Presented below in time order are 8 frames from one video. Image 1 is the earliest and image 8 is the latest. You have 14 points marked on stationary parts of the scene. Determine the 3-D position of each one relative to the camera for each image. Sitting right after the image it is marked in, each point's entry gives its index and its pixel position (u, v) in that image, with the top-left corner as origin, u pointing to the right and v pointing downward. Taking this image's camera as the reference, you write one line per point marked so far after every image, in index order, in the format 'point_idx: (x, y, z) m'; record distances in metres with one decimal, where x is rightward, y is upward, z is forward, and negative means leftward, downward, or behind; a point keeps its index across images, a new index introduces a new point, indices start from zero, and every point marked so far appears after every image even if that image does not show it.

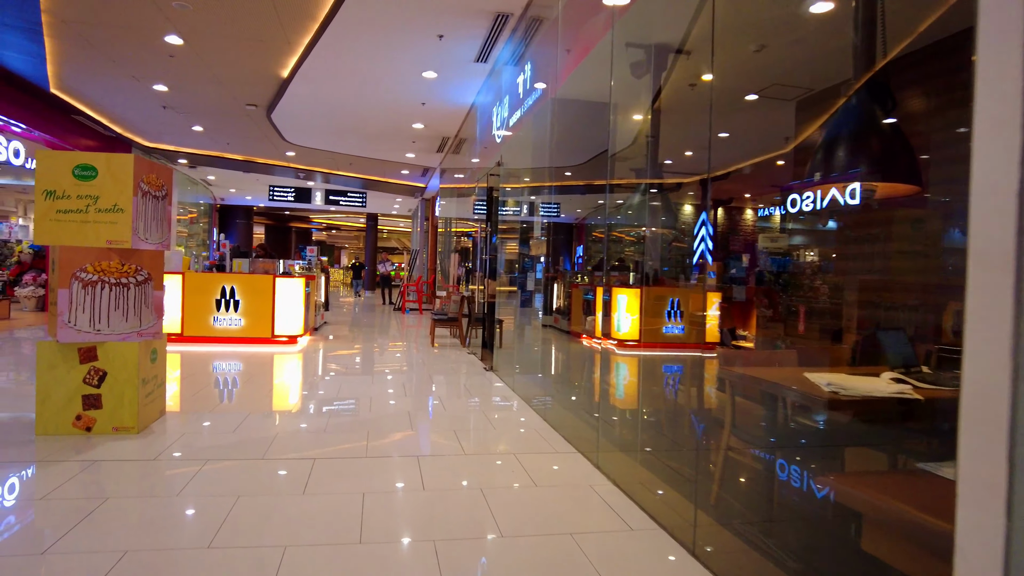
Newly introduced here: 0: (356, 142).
0: (-2.1, +2.0, +9.1) m
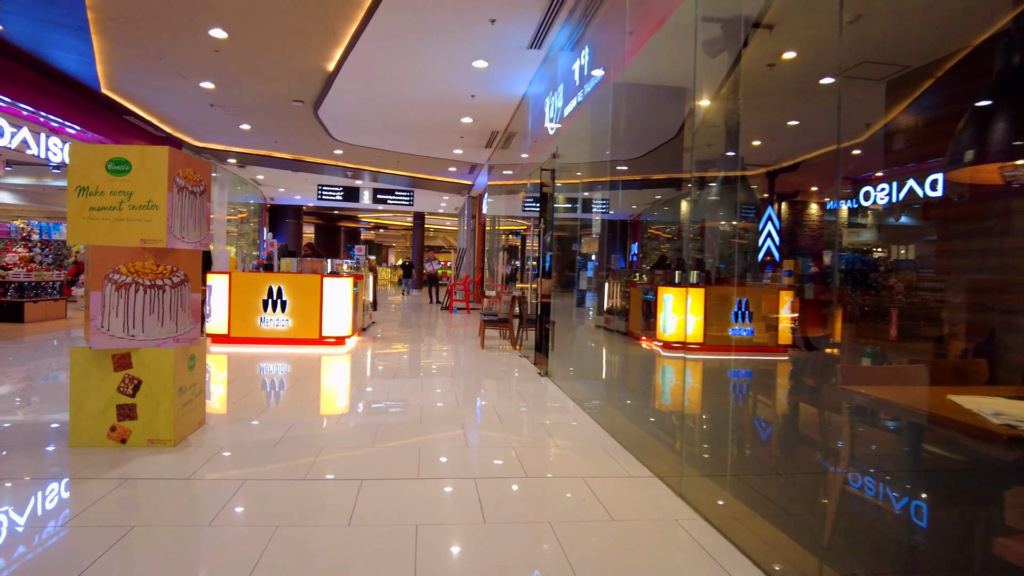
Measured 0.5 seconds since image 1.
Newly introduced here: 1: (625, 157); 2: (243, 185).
0: (-1.4, +2.0, +9.0) m
1: (+0.7, +0.8, +4.3) m
2: (-5.8, +2.2, +14.6) m
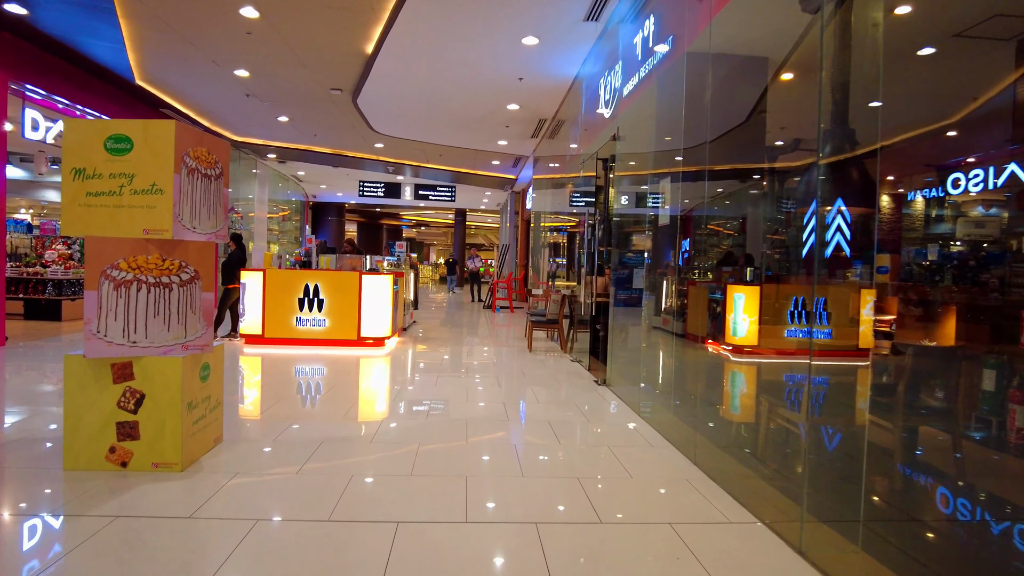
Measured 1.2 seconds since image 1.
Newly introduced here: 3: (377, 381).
0: (-0.8, +2.0, +8.6) m
1: (+1.0, +0.8, +3.7) m
2: (-4.8, +2.3, +14.4) m
3: (-1.1, -0.7, +5.5) m
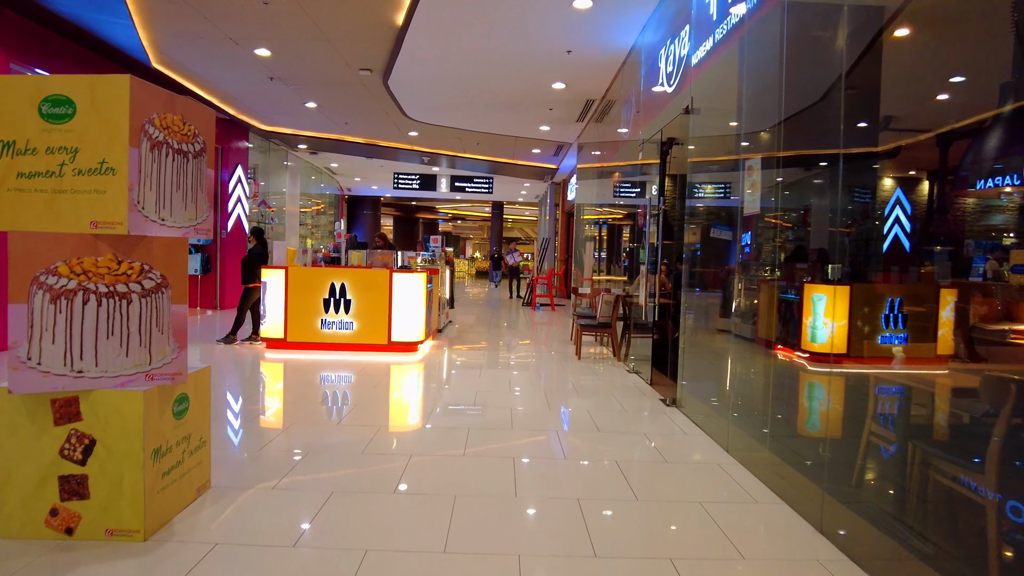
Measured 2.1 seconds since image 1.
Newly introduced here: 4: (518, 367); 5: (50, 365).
0: (-0.3, +2.0, +7.9) m
1: (+1.2, +0.8, +3.1) m
2: (-4.0, +2.3, +14.0) m
3: (-0.7, -0.7, +5.0) m
4: (+0.1, -0.7, +6.0) m
5: (-1.2, -0.2, +1.7) m
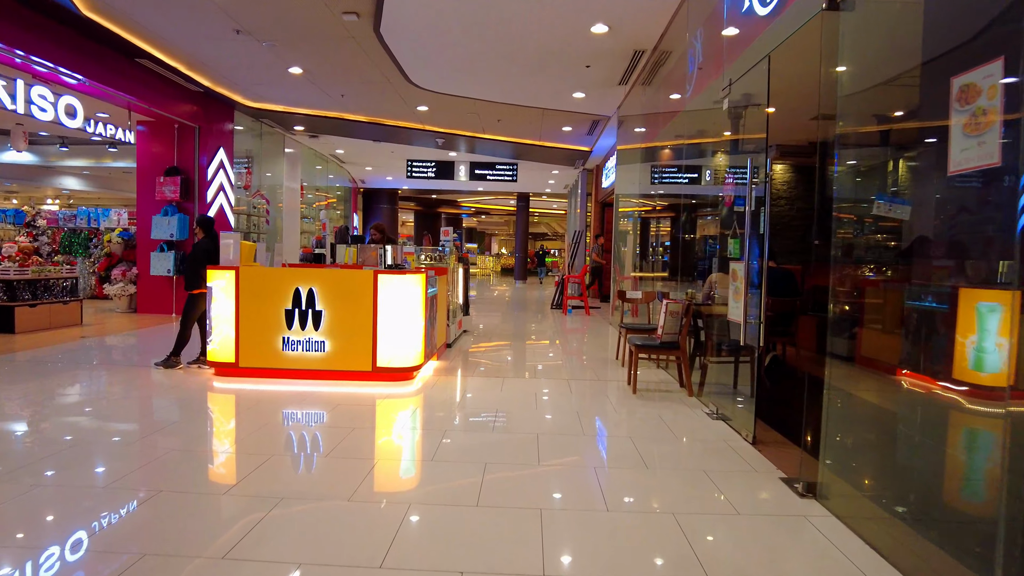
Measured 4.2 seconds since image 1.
0: (-0.1, +2.0, +6.5) m
1: (+1.3, +0.7, +1.6) m
2: (-3.5, +2.3, +12.7) m
3: (-0.6, -0.8, +3.6) m
4: (+0.3, -0.7, +4.6) m
5: (-1.1, -0.2, +0.3) m
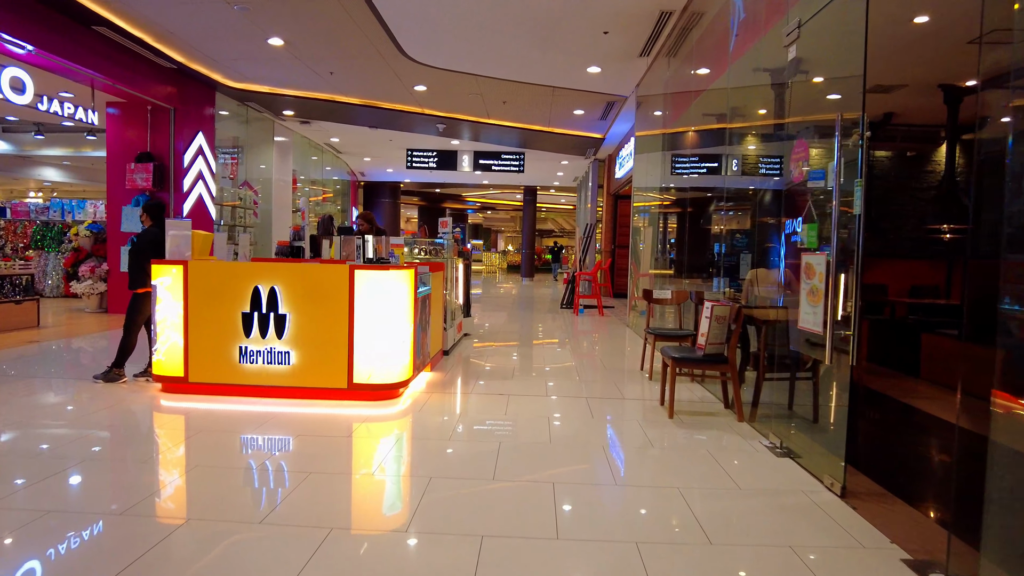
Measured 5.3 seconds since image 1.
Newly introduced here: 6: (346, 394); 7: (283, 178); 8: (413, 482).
0: (0.0, +2.0, +5.8) m
1: (+1.3, +0.7, +0.8) m
2: (-3.4, +2.4, +12.0) m
3: (-0.5, -0.8, +2.9) m
4: (+0.3, -0.7, +3.9) m
5: (-1.1, -0.3, -0.4) m
6: (-0.8, -0.5, +3.4) m
7: (-3.5, +1.7, +10.4) m
8: (-0.4, -0.8, +2.5) m
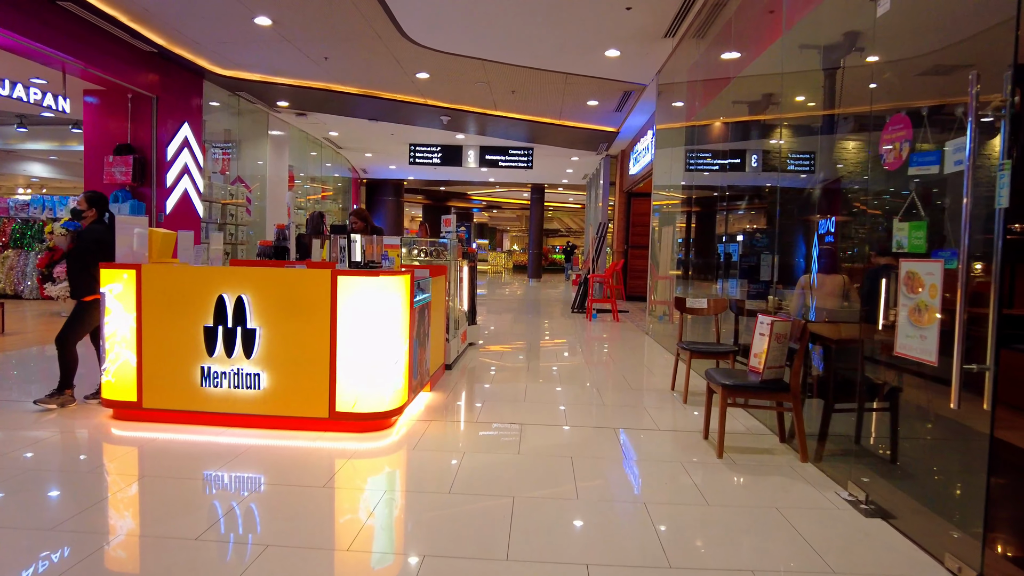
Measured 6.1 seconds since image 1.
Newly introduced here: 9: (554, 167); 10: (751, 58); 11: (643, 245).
0: (+0.1, +2.0, +5.3) m
1: (+1.4, +0.7, +0.3) m
2: (-3.3, +2.4, +11.5) m
3: (-0.5, -0.8, +2.3) m
4: (+0.4, -0.8, +3.3) m
5: (-1.1, -0.3, -0.9) m
6: (-0.8, -0.6, +2.9) m
7: (-3.4, +1.7, +9.9) m
8: (-0.4, -0.9, +2.0) m
9: (+0.8, +2.3, +12.8) m
10: (+1.5, +1.4, +4.3) m
11: (+2.1, +0.7, +11.0) m
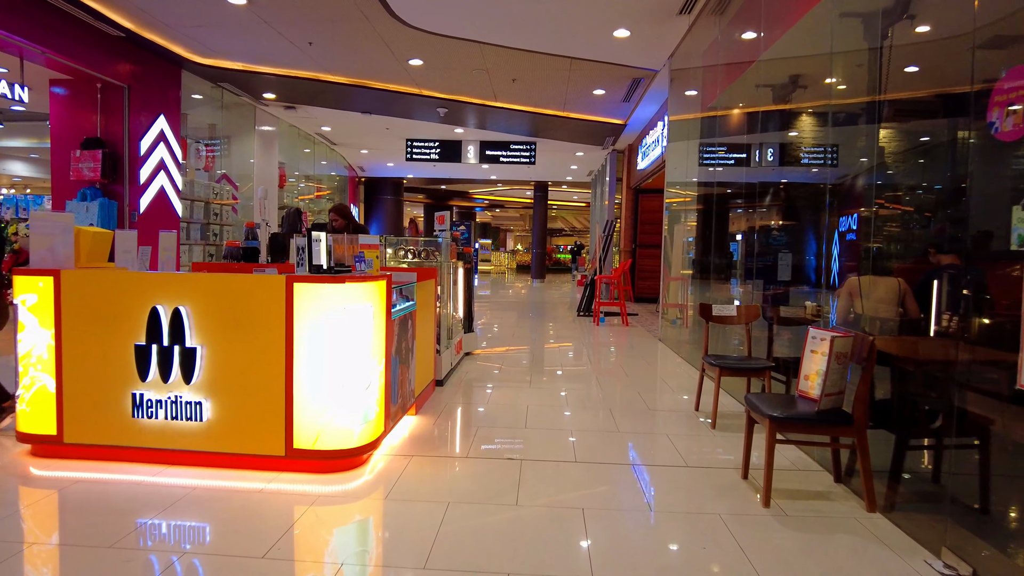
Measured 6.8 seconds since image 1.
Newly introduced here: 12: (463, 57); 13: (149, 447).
0: (+0.1, +2.0, +4.8) m
1: (+1.3, +0.7, -0.2) m
2: (-3.2, +2.3, +11.1) m
3: (-0.5, -0.8, +1.8) m
4: (+0.4, -0.8, +2.8) m
5: (-1.1, -0.3, -1.4) m
6: (-0.8, -0.6, +2.4) m
7: (-3.3, +1.6, +9.4) m
8: (-0.4, -0.9, +1.5) m
9: (+0.8, +2.2, +12.3) m
10: (+1.5, +1.4, +3.8) m
11: (+2.2, +0.7, +10.5) m
12: (-0.4, +2.0, +6.0) m
13: (-1.3, -0.6, +2.4) m
